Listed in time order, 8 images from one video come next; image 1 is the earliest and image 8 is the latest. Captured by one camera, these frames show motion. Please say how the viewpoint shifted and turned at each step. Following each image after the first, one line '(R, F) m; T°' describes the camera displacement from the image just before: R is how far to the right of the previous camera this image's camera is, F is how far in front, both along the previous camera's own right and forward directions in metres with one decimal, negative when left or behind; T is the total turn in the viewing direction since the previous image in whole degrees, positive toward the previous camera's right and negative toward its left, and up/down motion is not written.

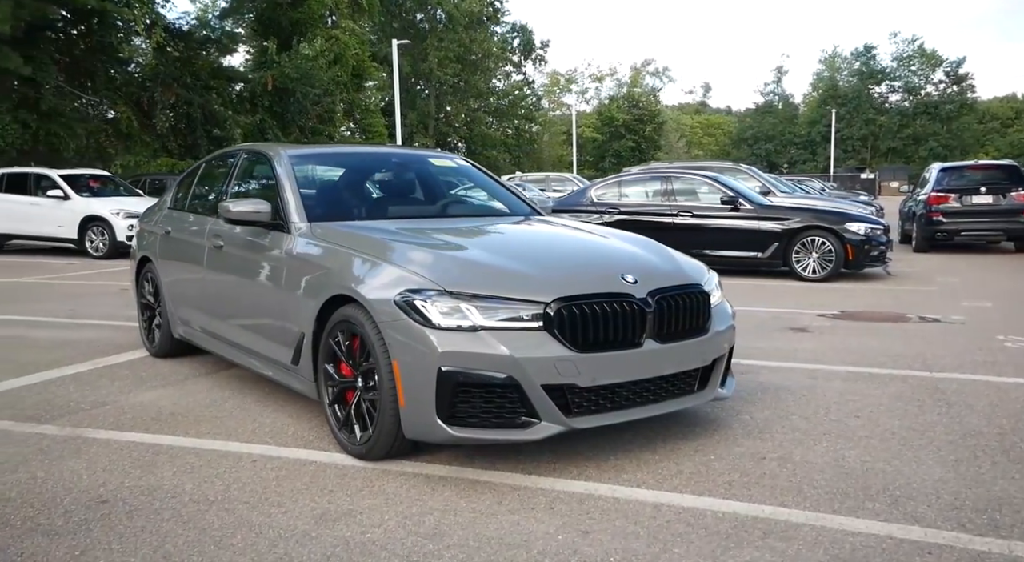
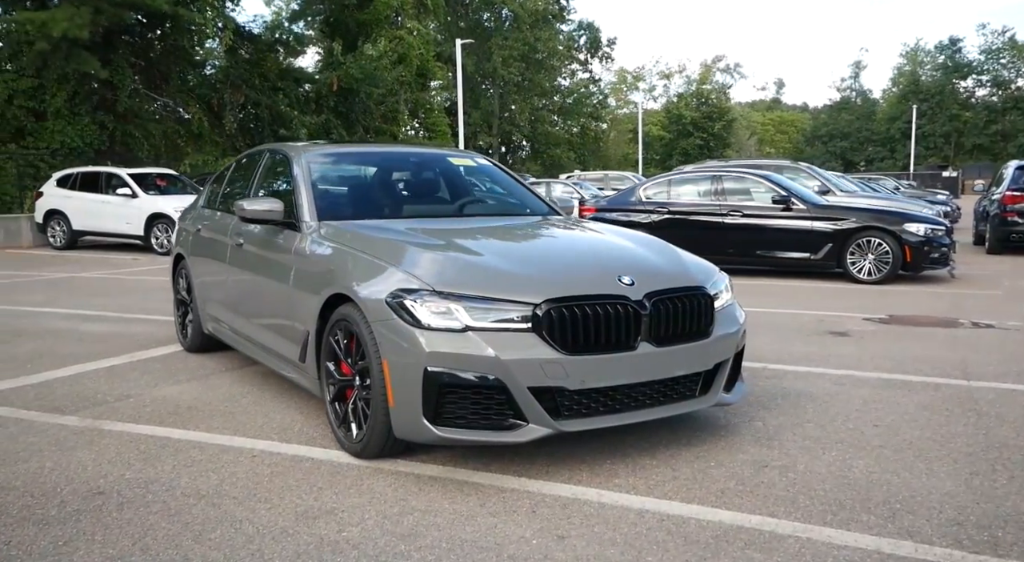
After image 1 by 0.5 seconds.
(+0.3, 0.0) m; -4°
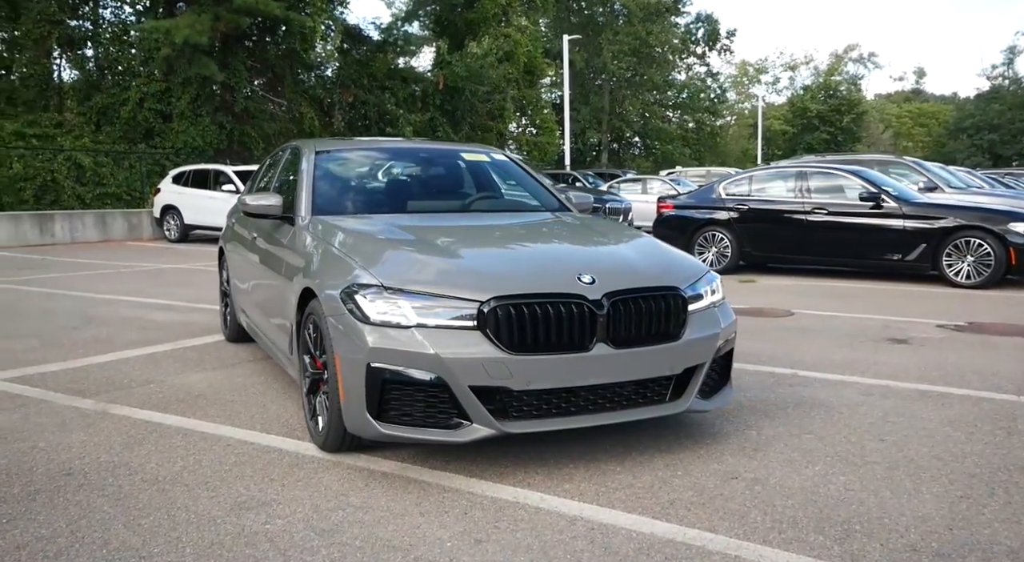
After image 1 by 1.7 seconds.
(+0.6, +0.1) m; -7°
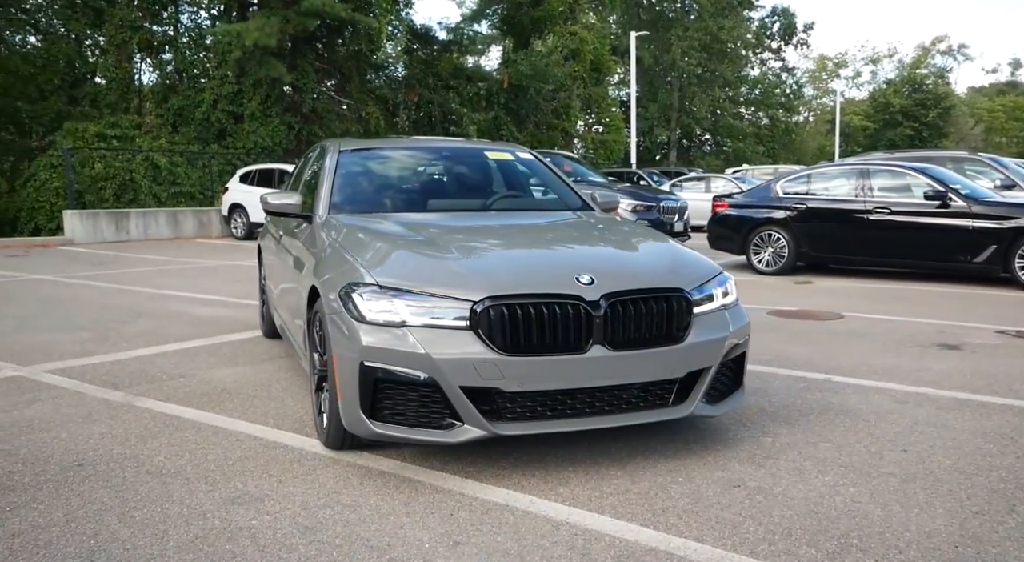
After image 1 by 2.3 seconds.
(+0.3, 0.0) m; -4°
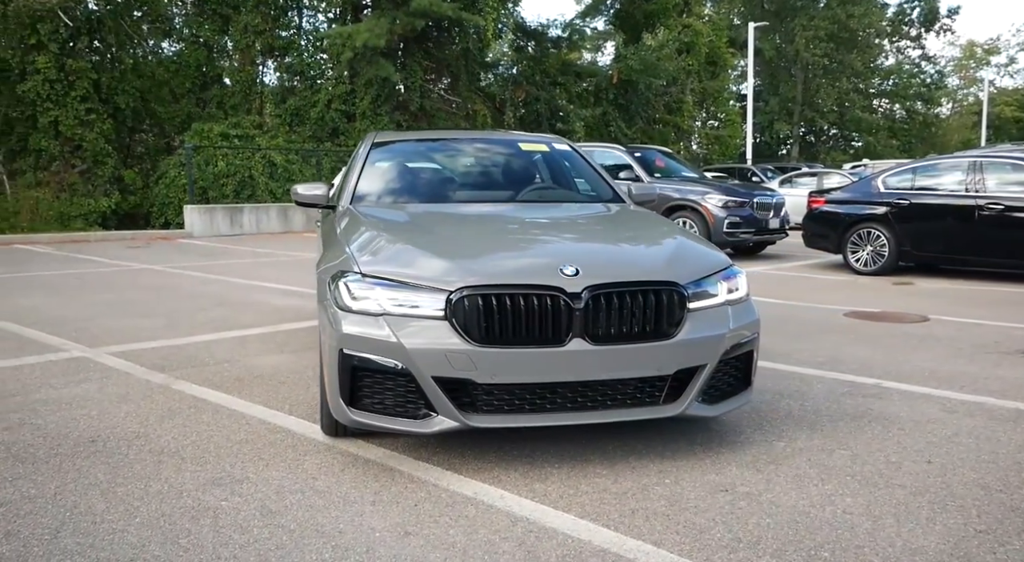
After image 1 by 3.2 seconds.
(+0.5, +0.1) m; -7°
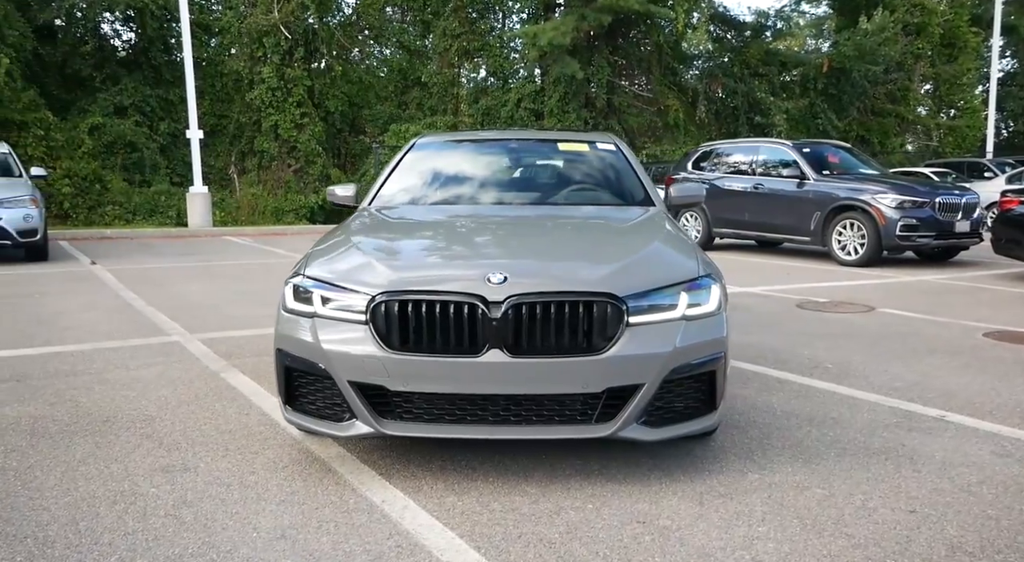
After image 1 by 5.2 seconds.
(+1.0, +0.2) m; -13°
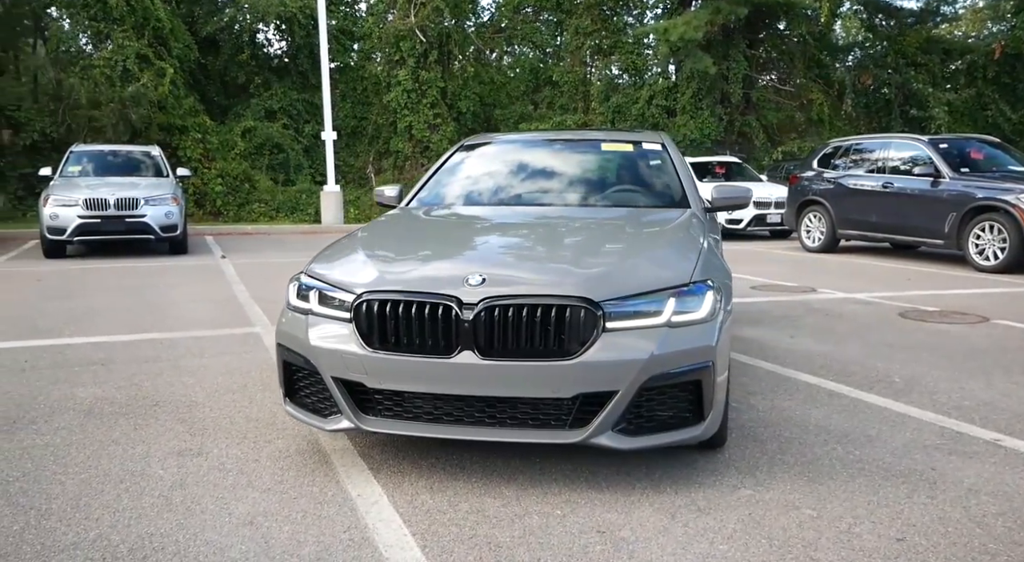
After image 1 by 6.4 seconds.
(+0.6, 0.0) m; -9°
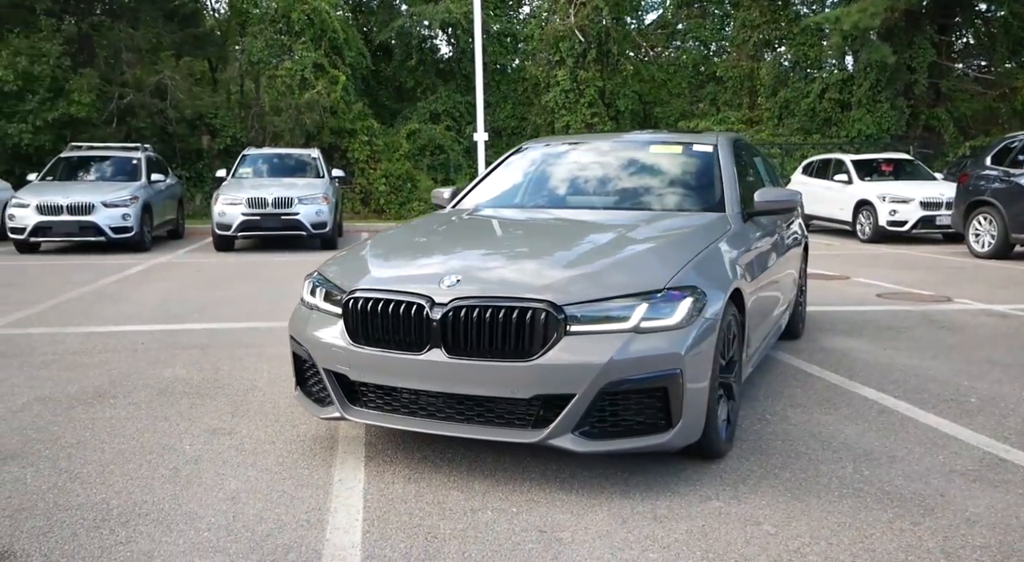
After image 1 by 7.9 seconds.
(+0.7, 0.0) m; -11°
